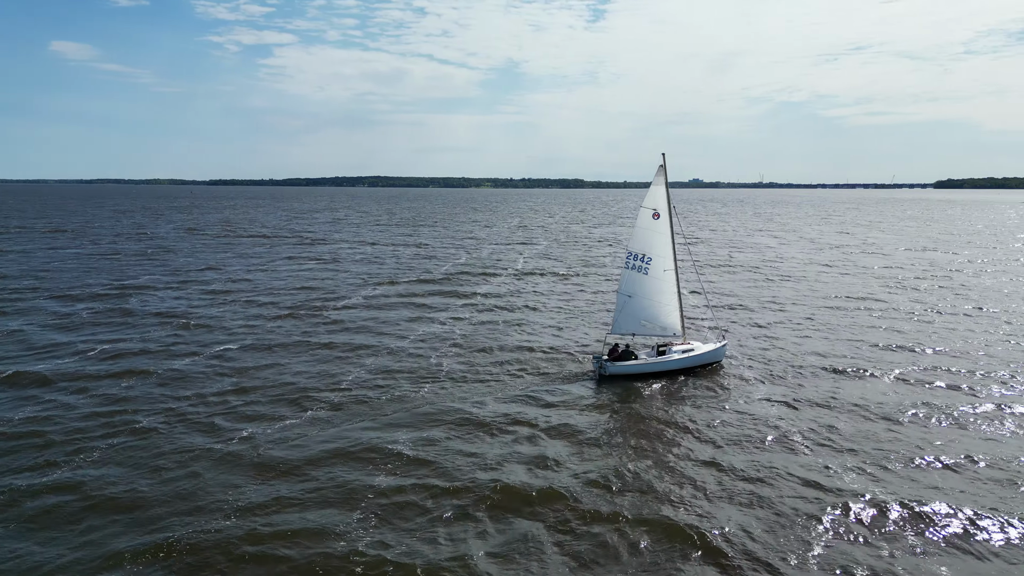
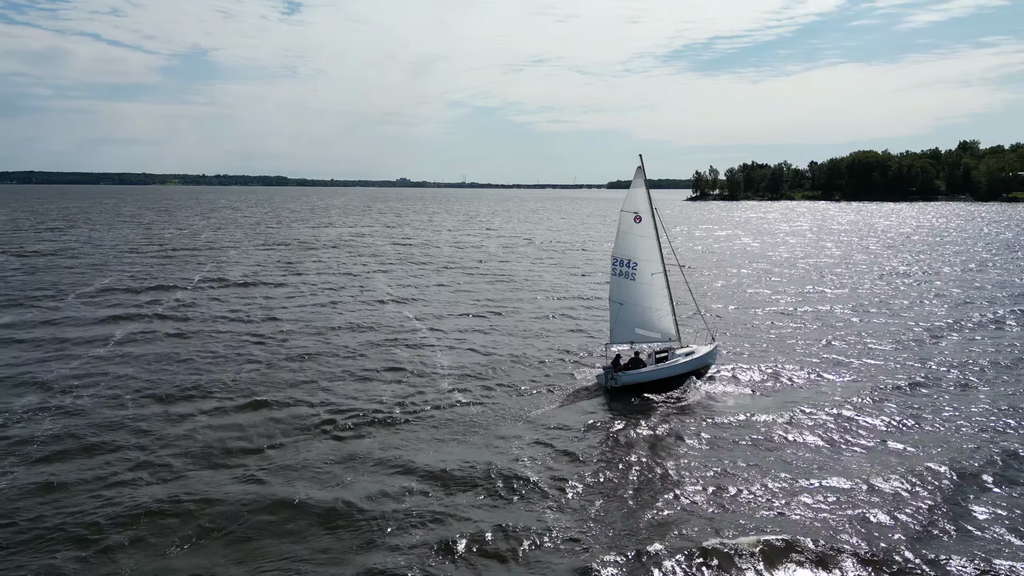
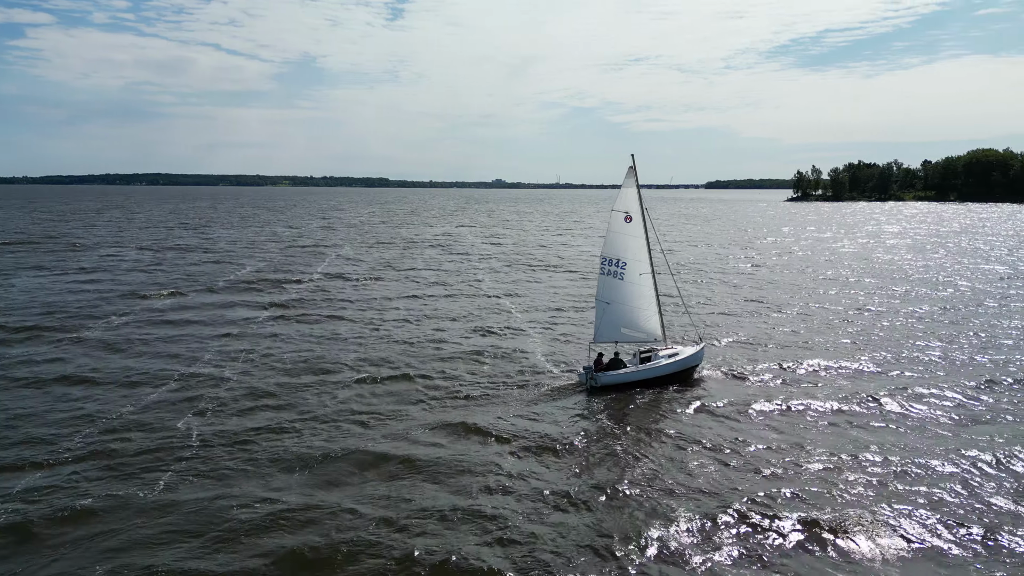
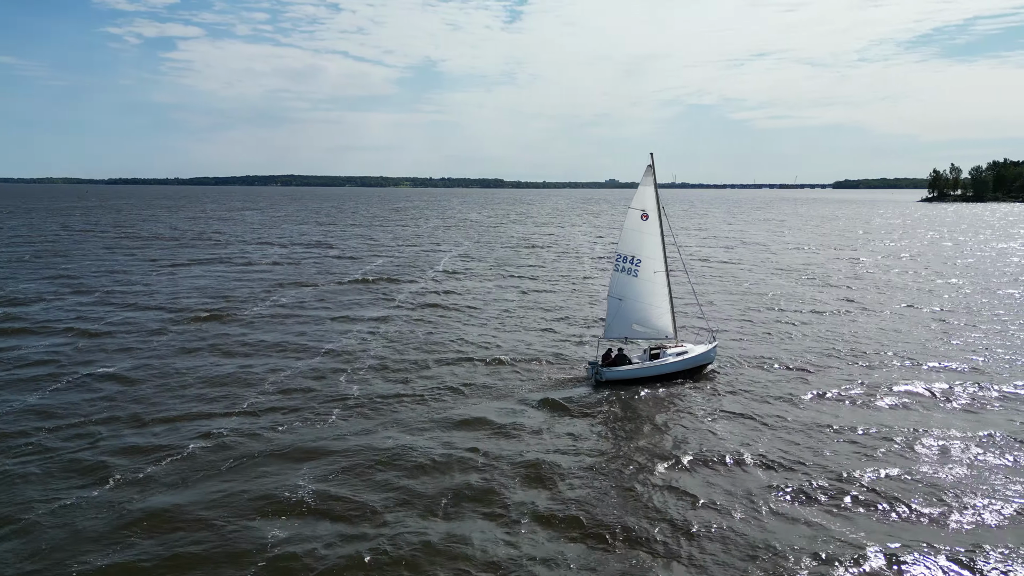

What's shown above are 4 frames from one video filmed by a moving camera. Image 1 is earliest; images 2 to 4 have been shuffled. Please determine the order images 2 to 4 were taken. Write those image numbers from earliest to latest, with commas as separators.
4, 3, 2
